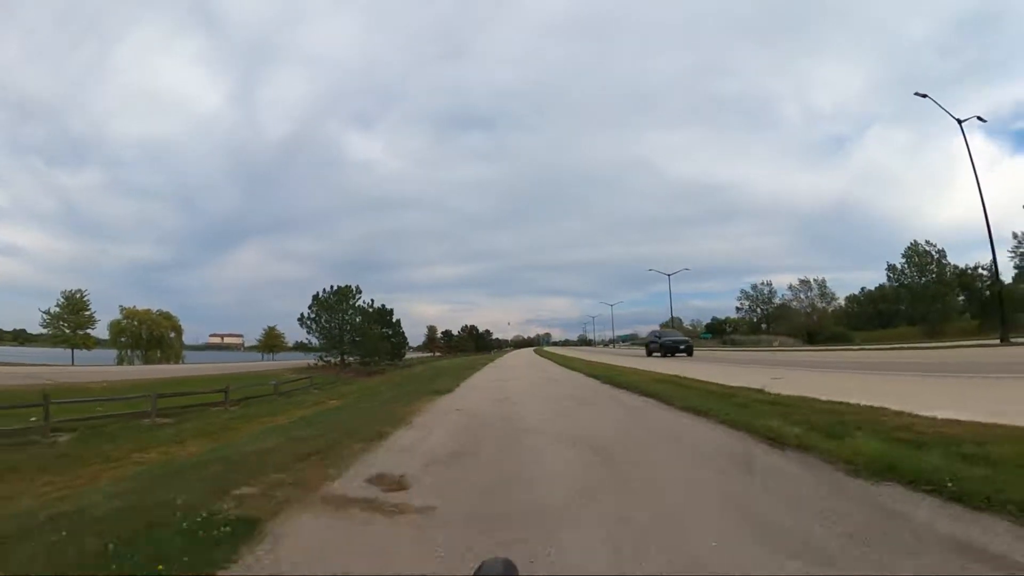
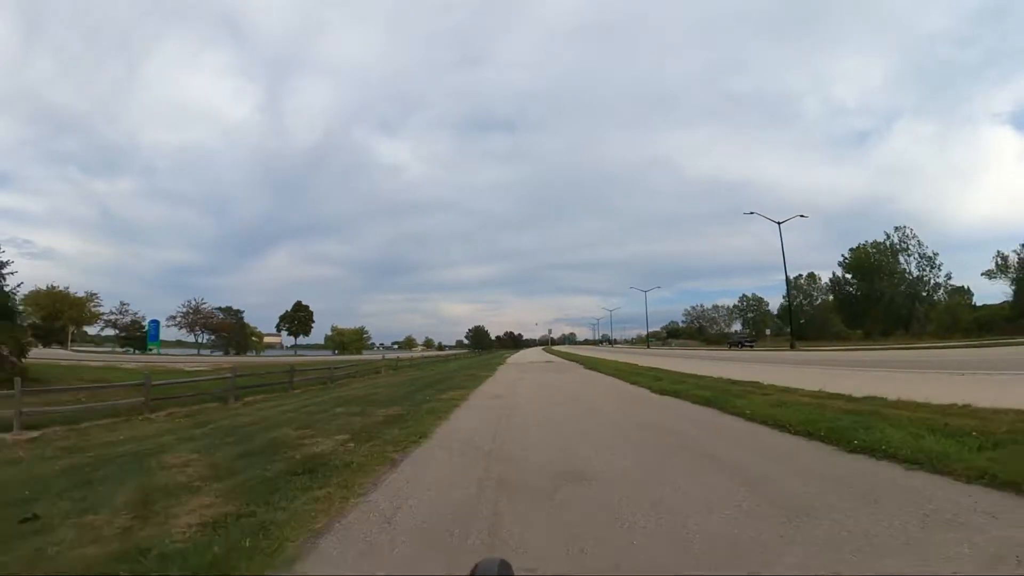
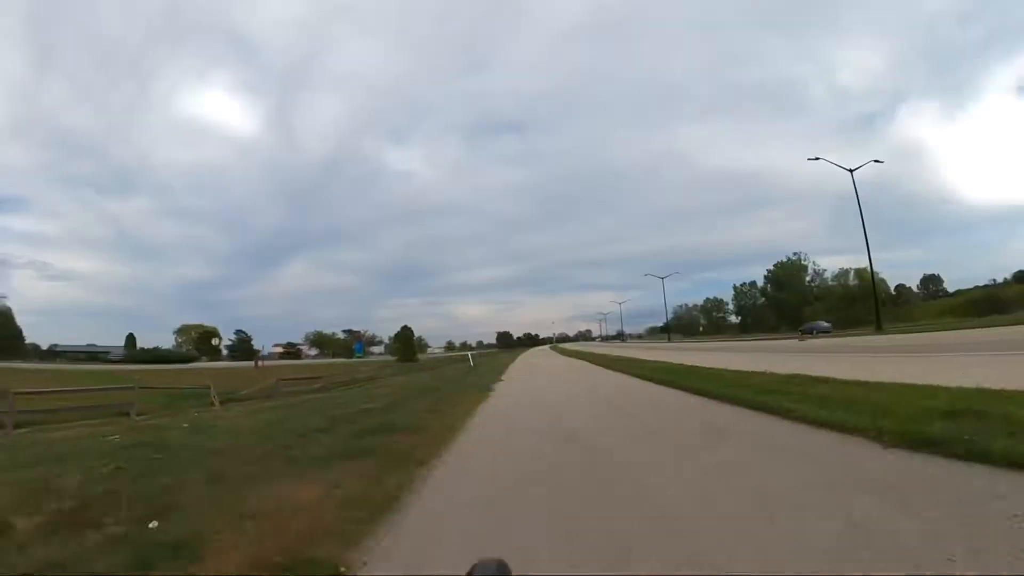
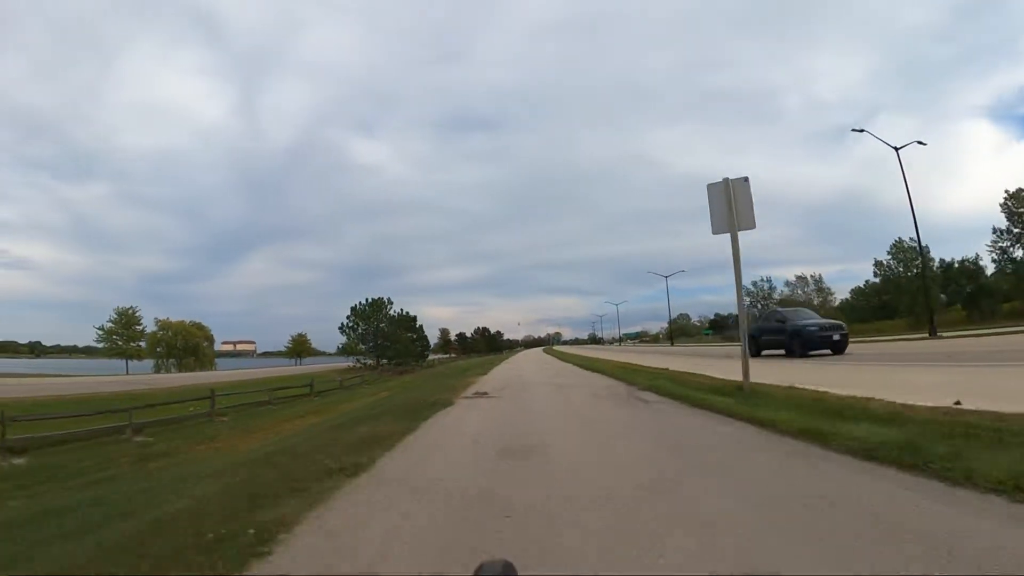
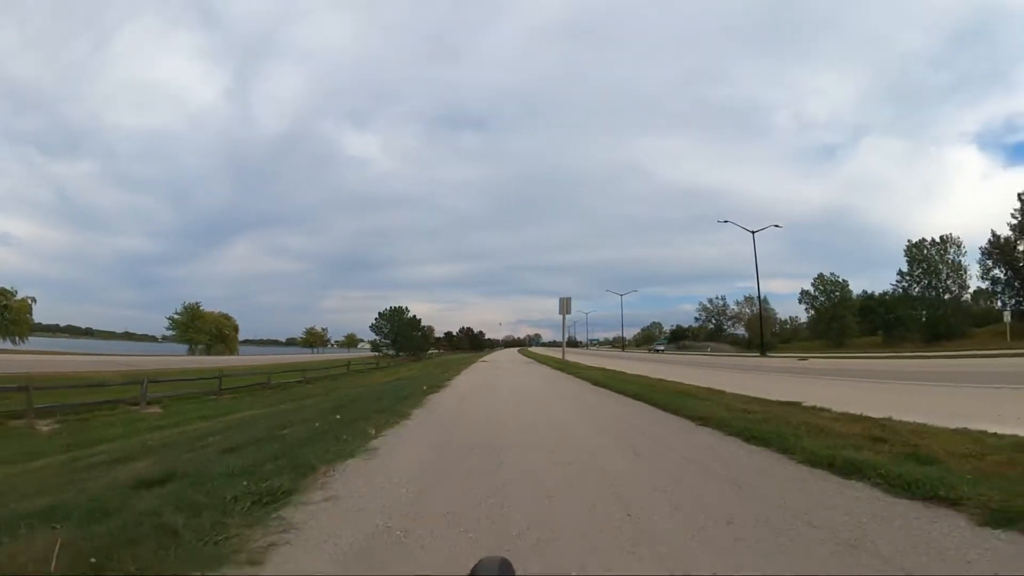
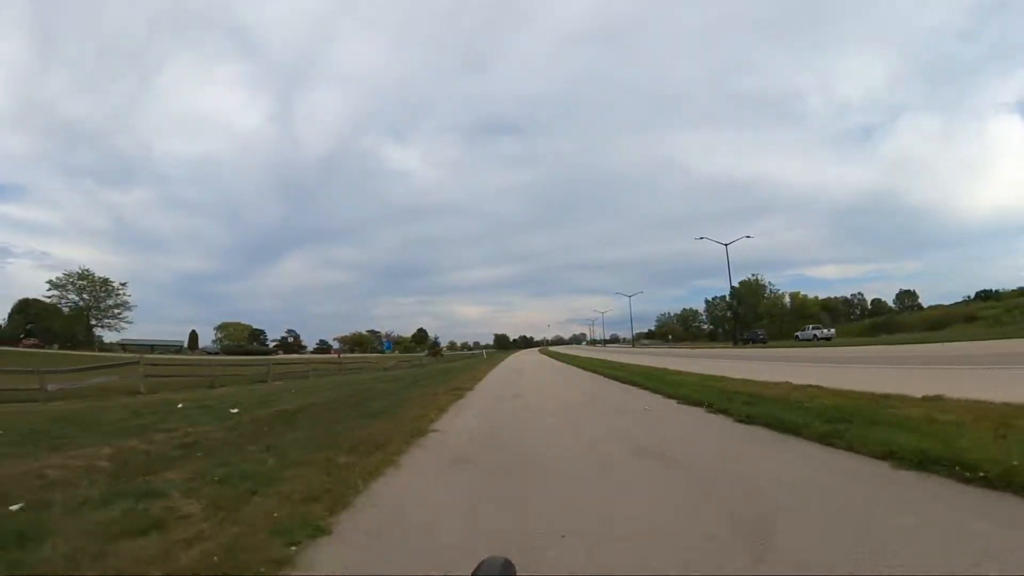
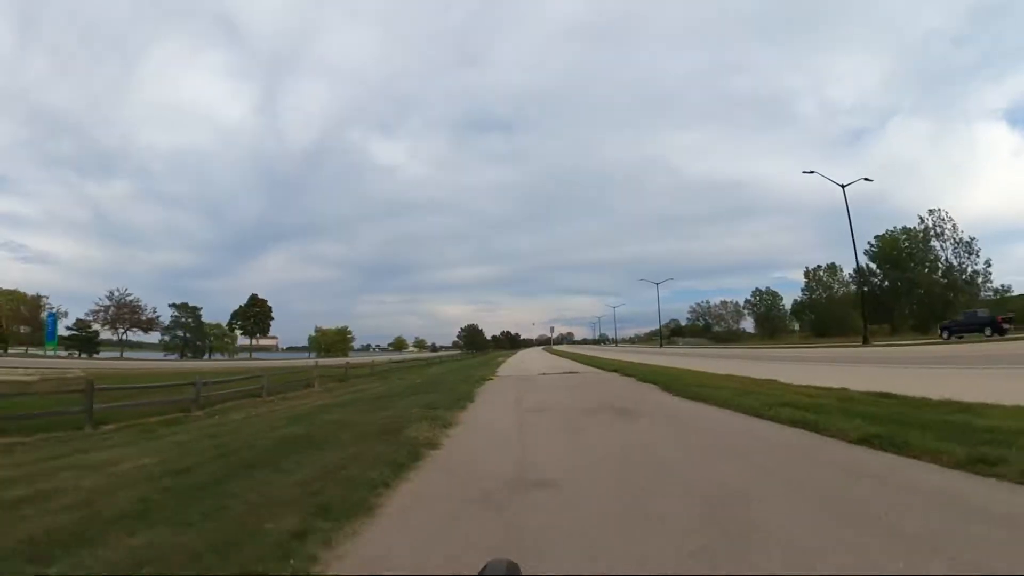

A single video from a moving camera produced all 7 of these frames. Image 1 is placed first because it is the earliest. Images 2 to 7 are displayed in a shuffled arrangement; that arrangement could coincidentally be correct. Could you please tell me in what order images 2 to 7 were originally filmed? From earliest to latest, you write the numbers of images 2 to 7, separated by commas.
4, 5, 7, 2, 3, 6
